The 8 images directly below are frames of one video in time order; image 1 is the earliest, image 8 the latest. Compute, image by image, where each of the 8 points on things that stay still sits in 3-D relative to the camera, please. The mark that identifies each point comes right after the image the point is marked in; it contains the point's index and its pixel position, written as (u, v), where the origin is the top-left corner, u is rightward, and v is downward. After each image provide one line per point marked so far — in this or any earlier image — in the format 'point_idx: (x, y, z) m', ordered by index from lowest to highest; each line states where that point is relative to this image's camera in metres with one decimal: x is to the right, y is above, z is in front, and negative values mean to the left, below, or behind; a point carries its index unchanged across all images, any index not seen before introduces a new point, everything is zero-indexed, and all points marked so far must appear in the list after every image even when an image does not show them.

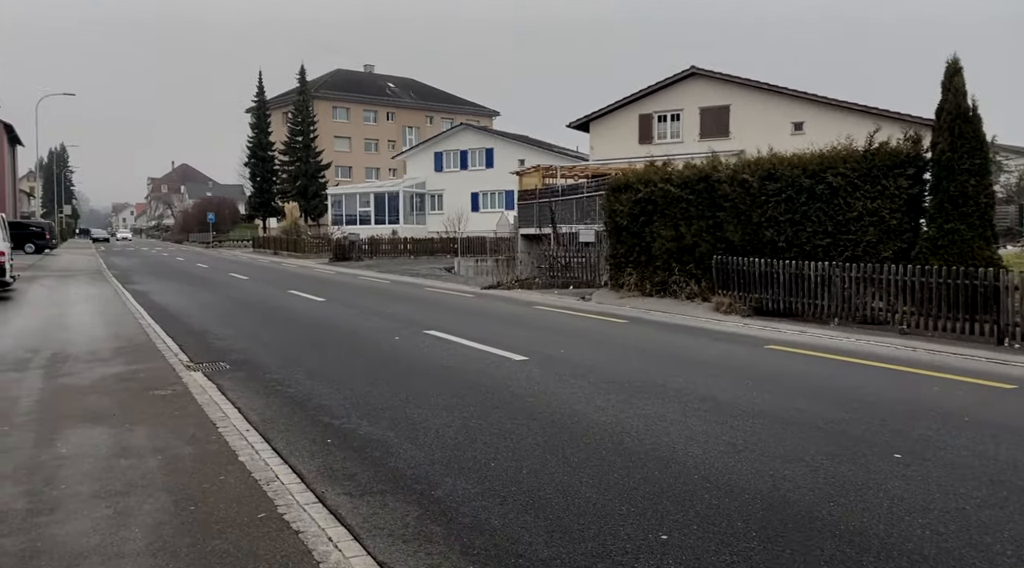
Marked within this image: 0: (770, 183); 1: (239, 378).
0: (+4.4, +1.7, +13.1) m
1: (-3.0, -1.0, +8.4) m
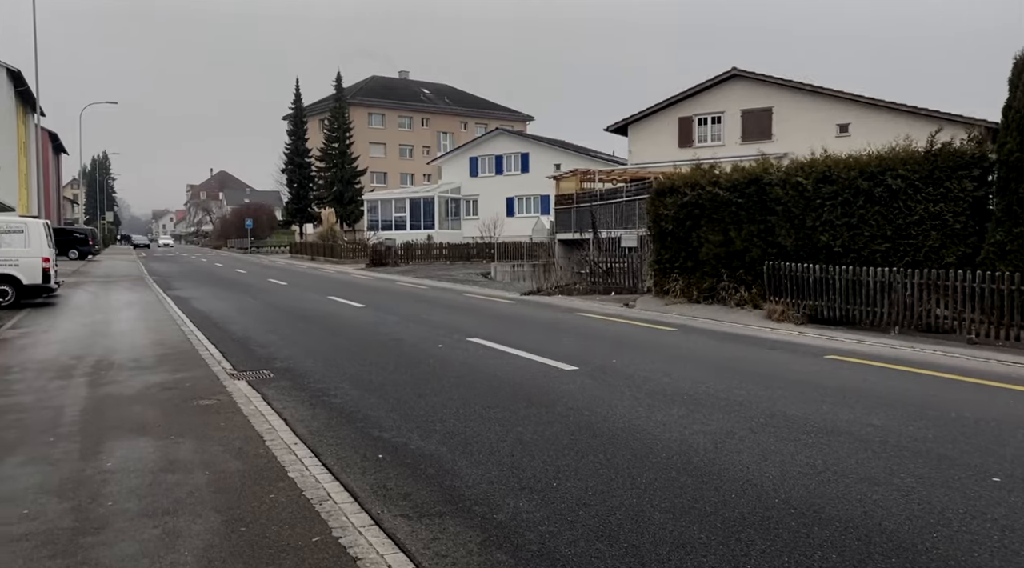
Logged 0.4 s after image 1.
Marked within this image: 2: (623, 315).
0: (+5.1, +1.6, +12.6) m
1: (-2.4, -1.1, +8.2) m
2: (+2.2, -0.6, +15.1) m
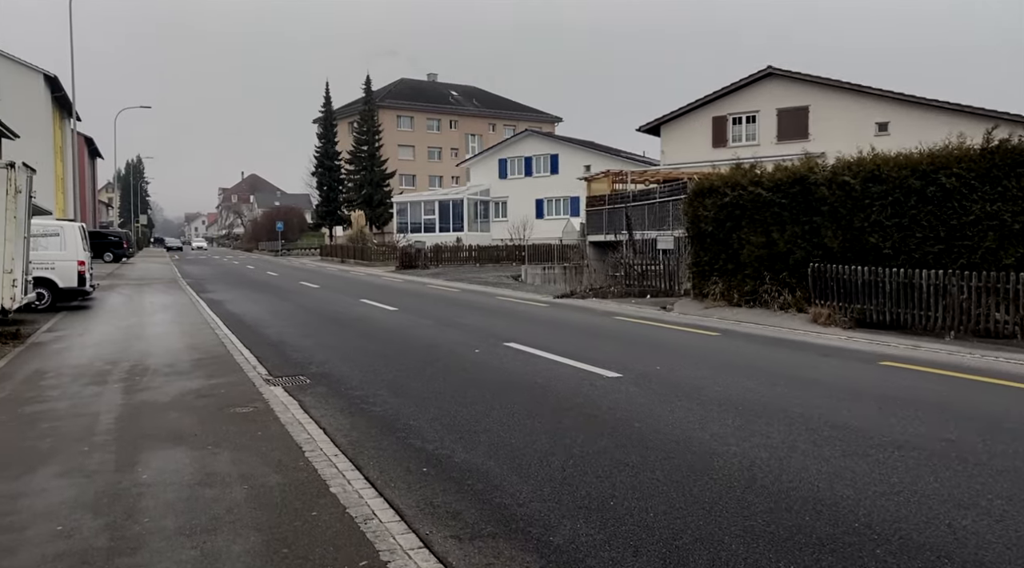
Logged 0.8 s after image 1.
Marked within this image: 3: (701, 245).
0: (+5.7, +1.6, +12.2) m
1: (-2.0, -1.1, +8.0) m
2: (+2.9, -0.7, +14.8) m
3: (+3.9, +0.8, +16.0) m
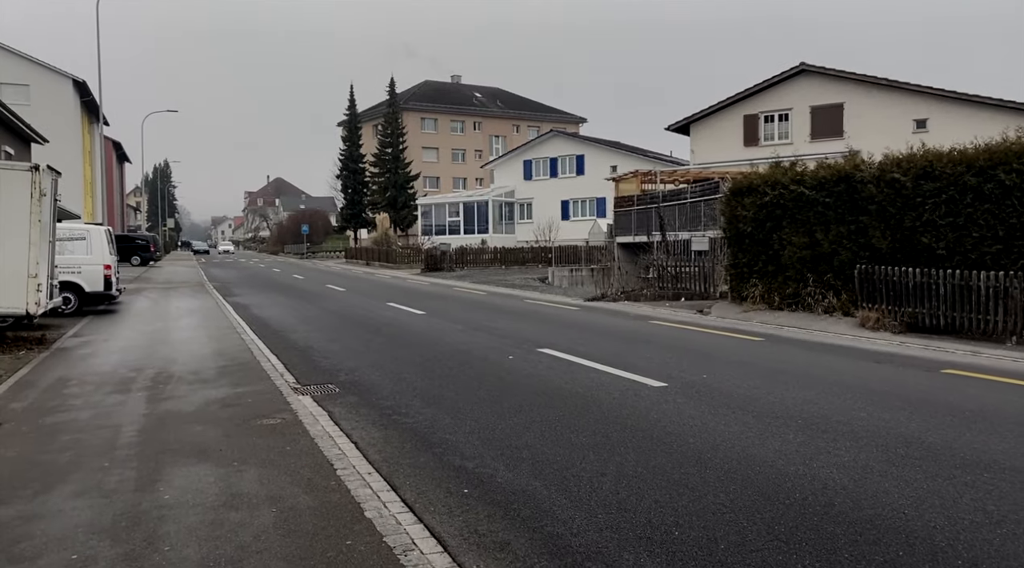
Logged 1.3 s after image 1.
0: (+6.2, +1.5, +11.6) m
1: (-1.6, -1.2, +7.6) m
2: (+3.5, -0.7, +14.3) m
3: (+4.6, +0.8, +15.4) m
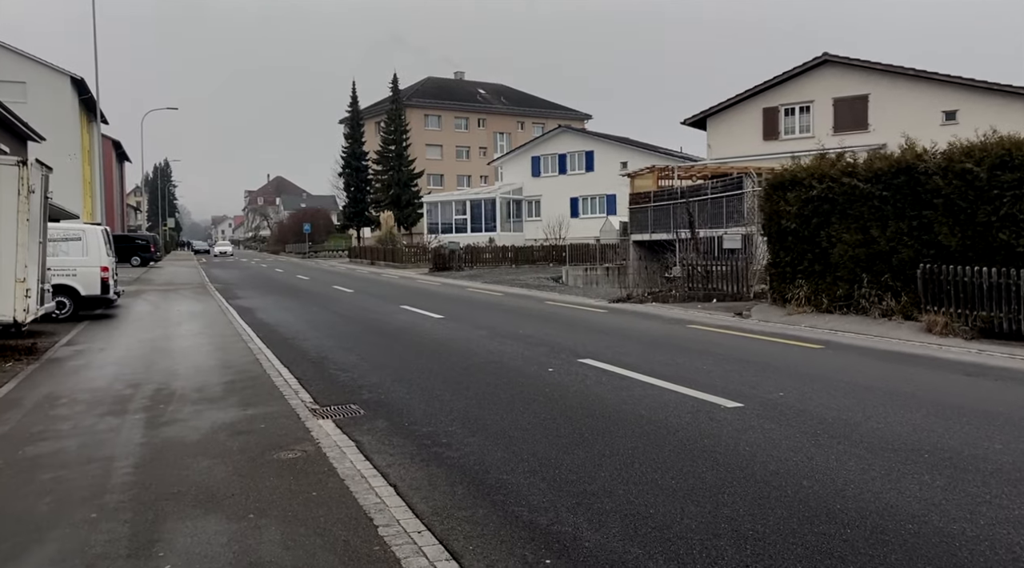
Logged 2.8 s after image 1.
0: (+6.7, +1.5, +10.5) m
1: (-1.1, -1.3, +6.5) m
2: (+4.0, -0.7, +13.2) m
3: (+5.0, +0.7, +14.4) m
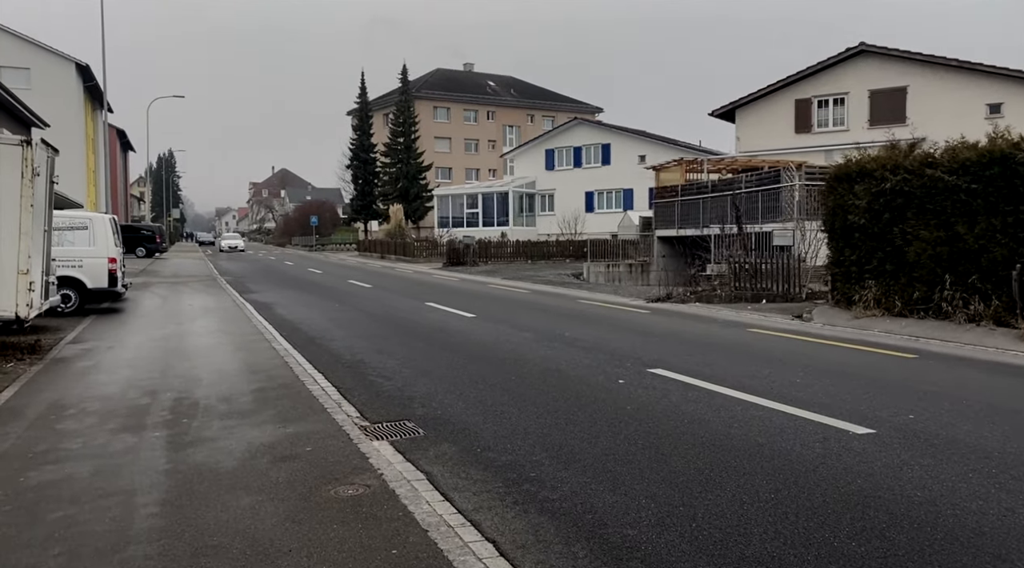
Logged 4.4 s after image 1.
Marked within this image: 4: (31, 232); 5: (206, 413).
0: (+7.4, +1.5, +9.4) m
1: (-0.4, -1.2, +5.5) m
2: (+4.7, -0.7, +12.1) m
3: (+5.8, +0.7, +13.3) m
4: (-6.2, +0.7, +9.9) m
5: (-2.8, -1.2, +7.1) m
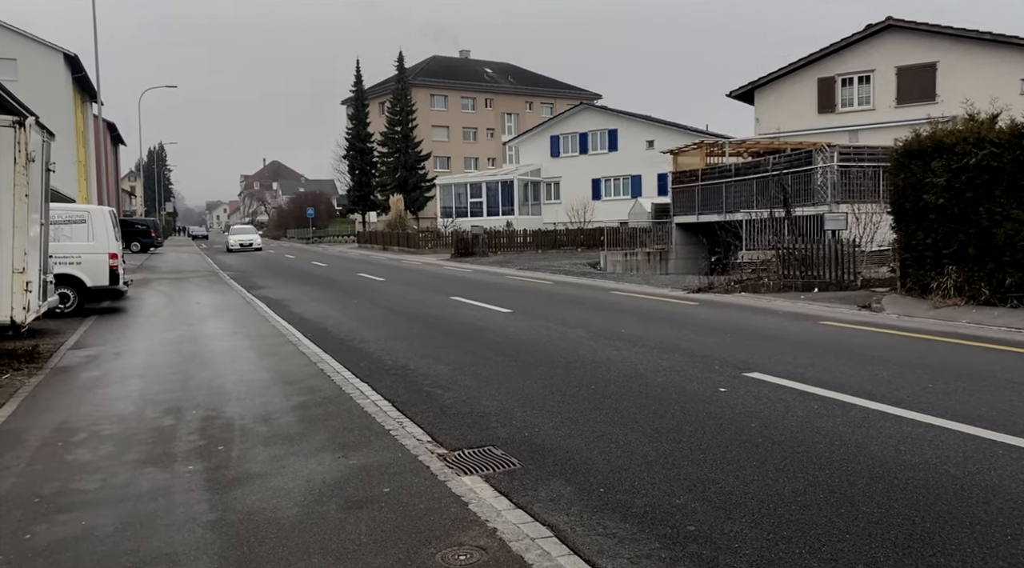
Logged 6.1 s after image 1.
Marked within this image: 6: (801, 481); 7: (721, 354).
0: (+8.1, +1.6, +8.3) m
1: (+0.3, -1.2, +4.3) m
2: (+5.4, -0.6, +11.0) m
3: (+6.4, +0.9, +12.1) m
4: (-5.5, +0.7, +8.7) m
5: (-2.1, -1.2, +6.0) m
6: (+1.7, -1.1, +4.6) m
7: (+2.3, -0.8, +8.5) m
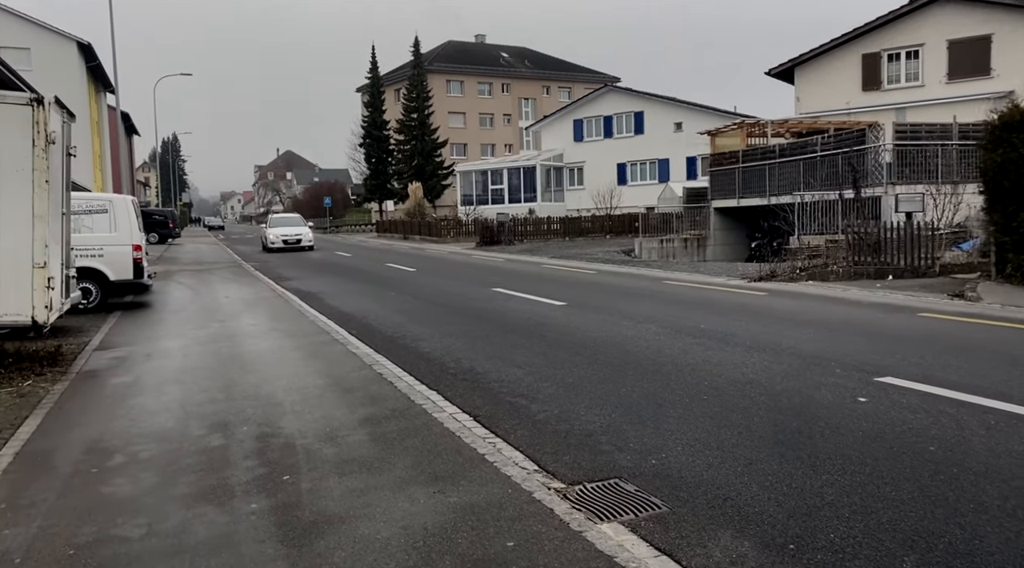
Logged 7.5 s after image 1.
0: (+8.9, +1.8, +7.1) m
1: (+1.1, -1.2, +3.3) m
2: (+6.2, -0.4, +9.9) m
3: (+7.3, +1.1, +11.0) m
4: (-4.7, +0.7, +7.7) m
5: (-1.3, -1.2, +5.0) m
6: (+2.4, -1.1, +3.5) m
7: (+3.2, -0.7, +7.5) m
